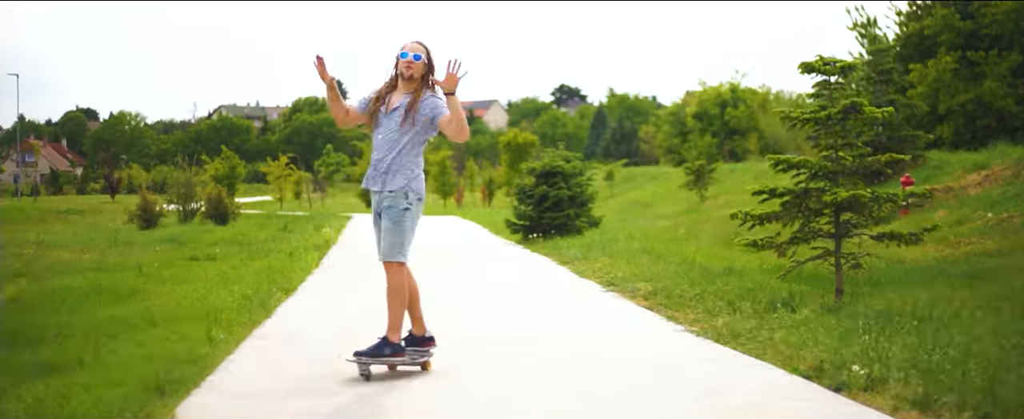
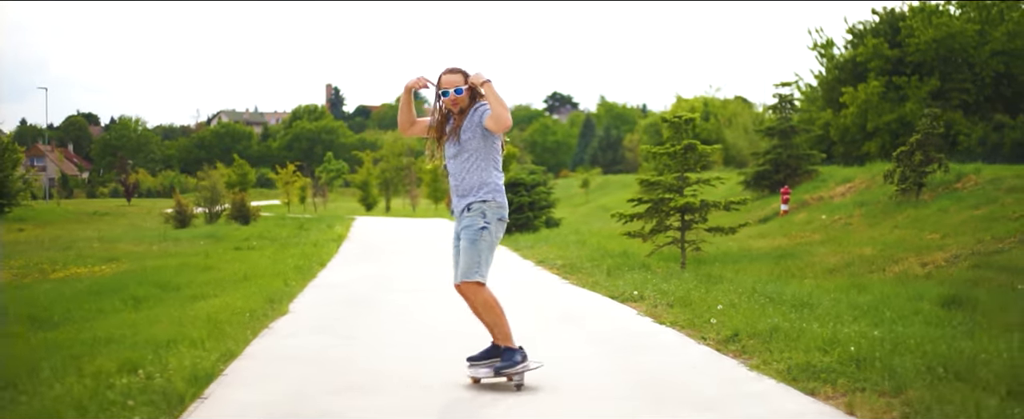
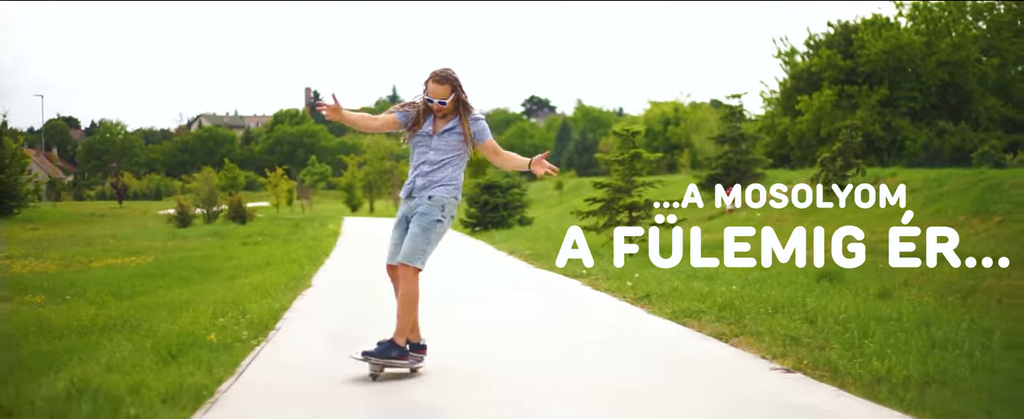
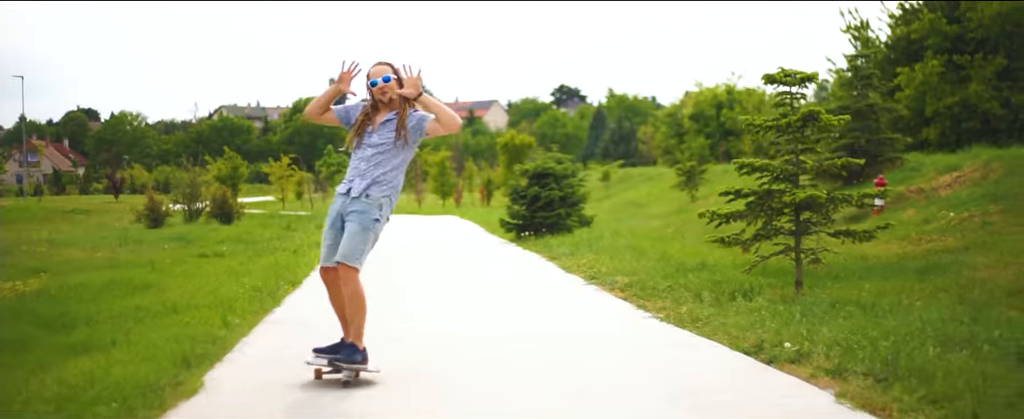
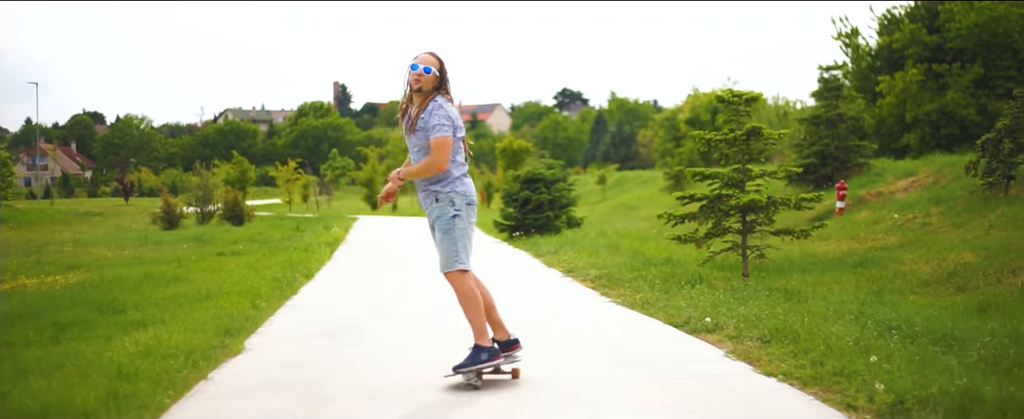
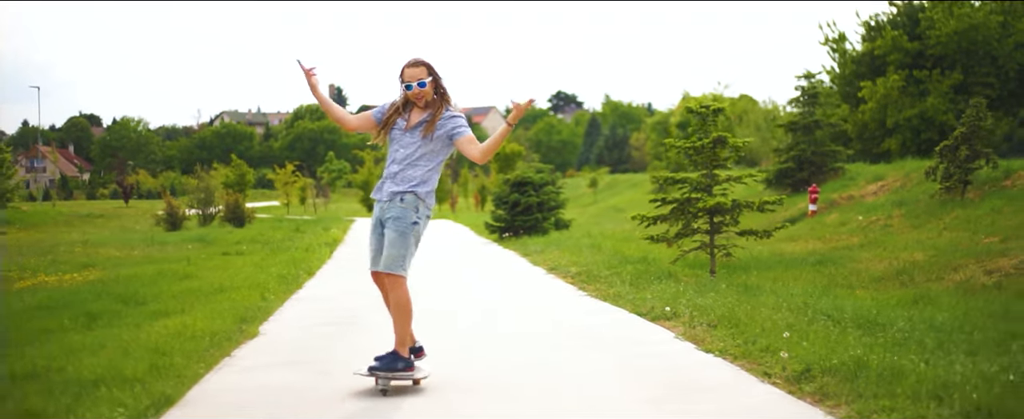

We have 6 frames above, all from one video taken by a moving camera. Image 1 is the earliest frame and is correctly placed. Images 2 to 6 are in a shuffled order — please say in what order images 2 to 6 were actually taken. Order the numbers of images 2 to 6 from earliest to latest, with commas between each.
4, 5, 6, 2, 3
